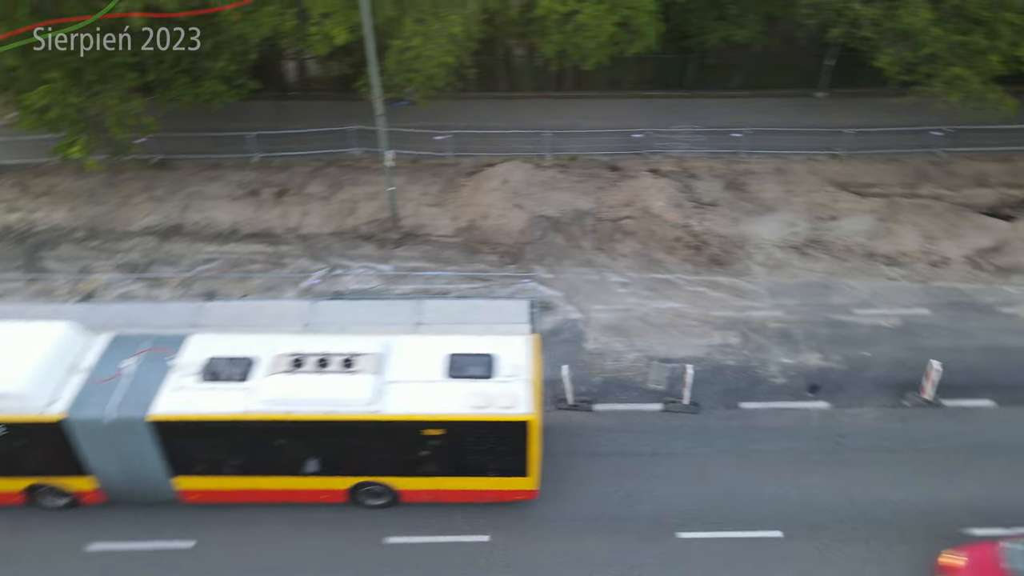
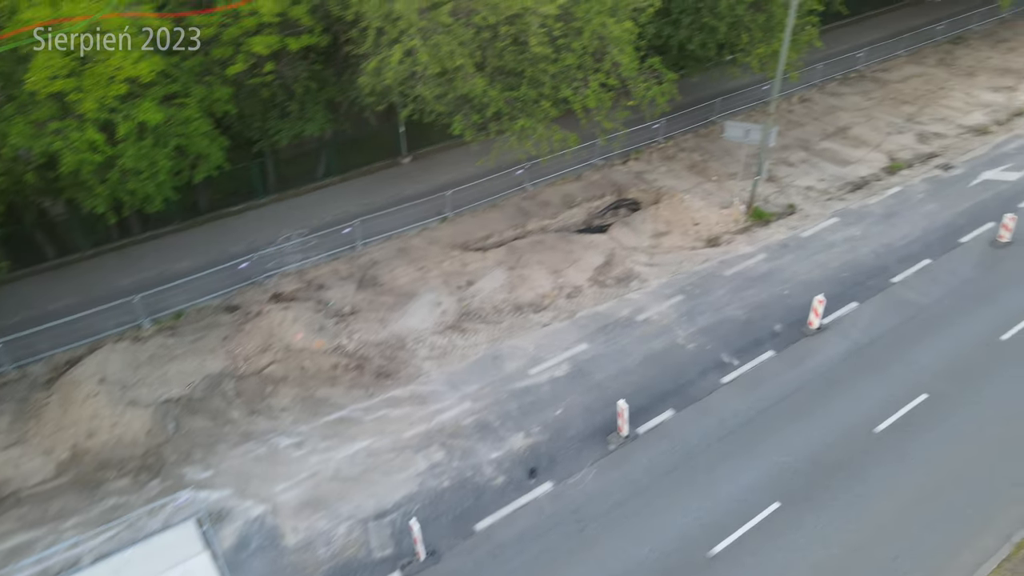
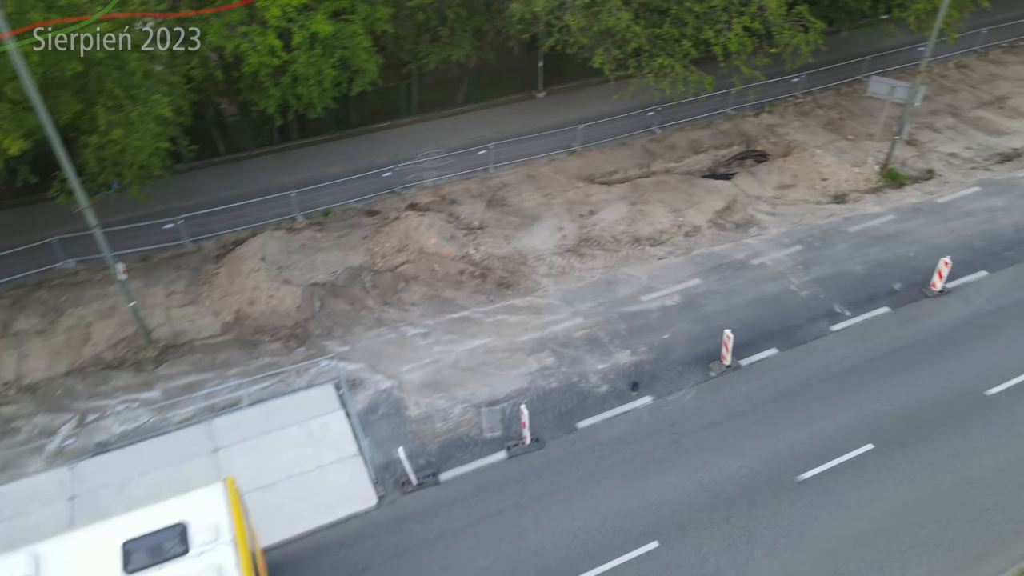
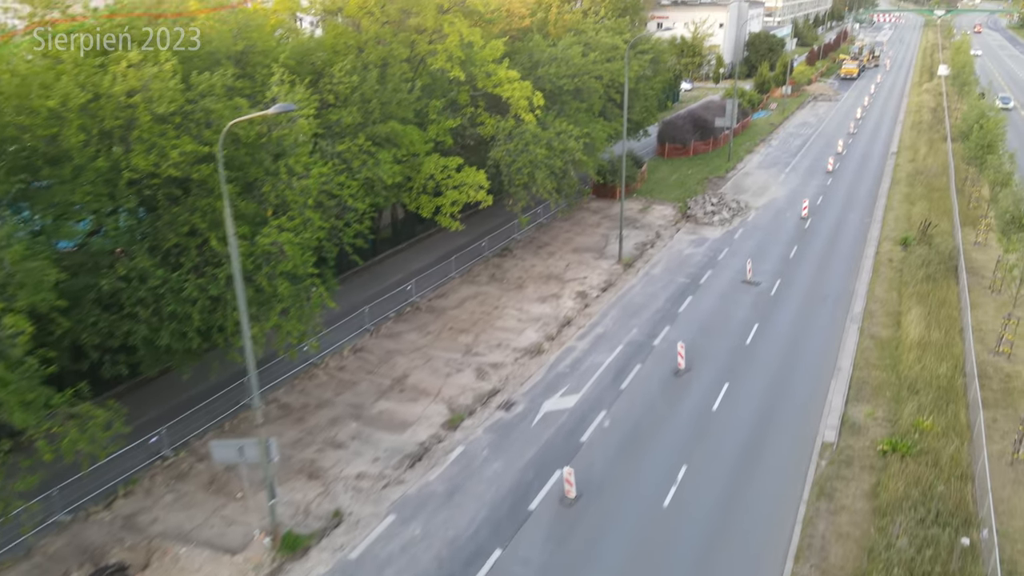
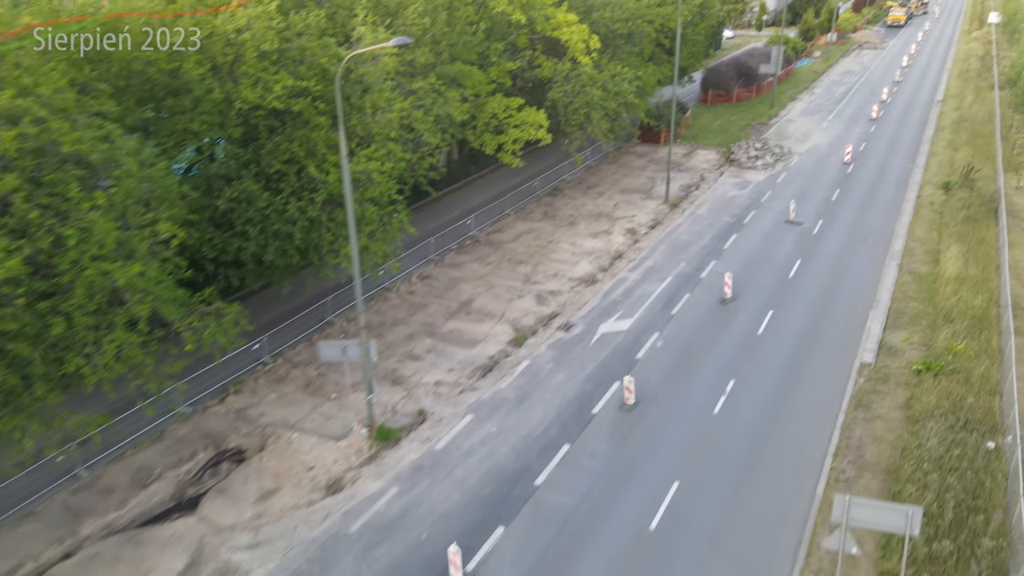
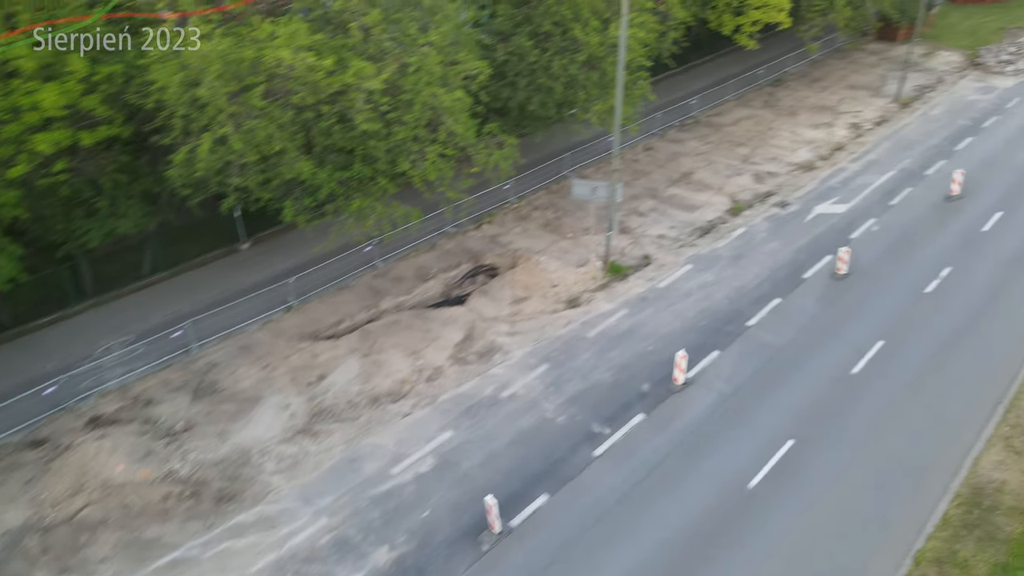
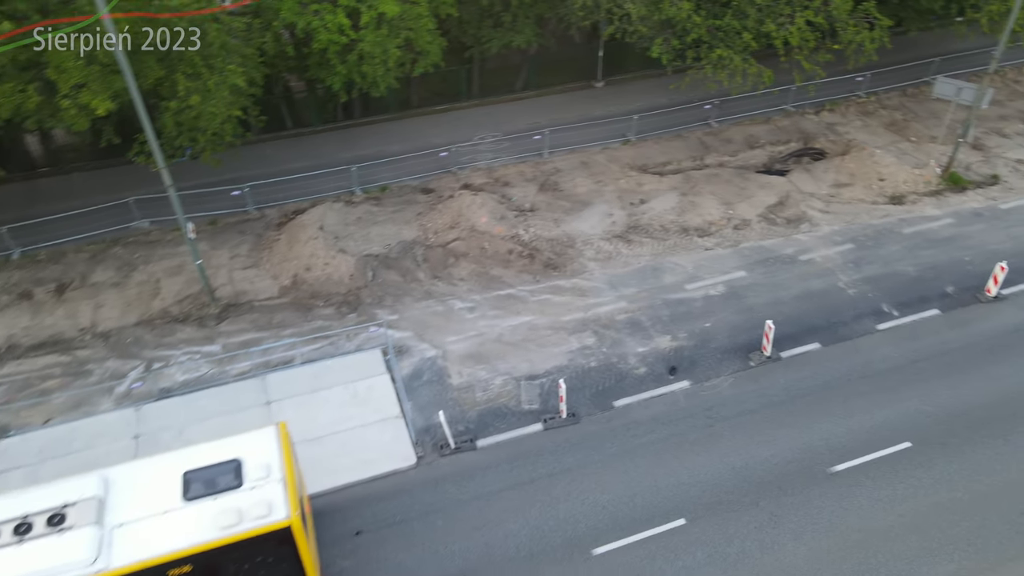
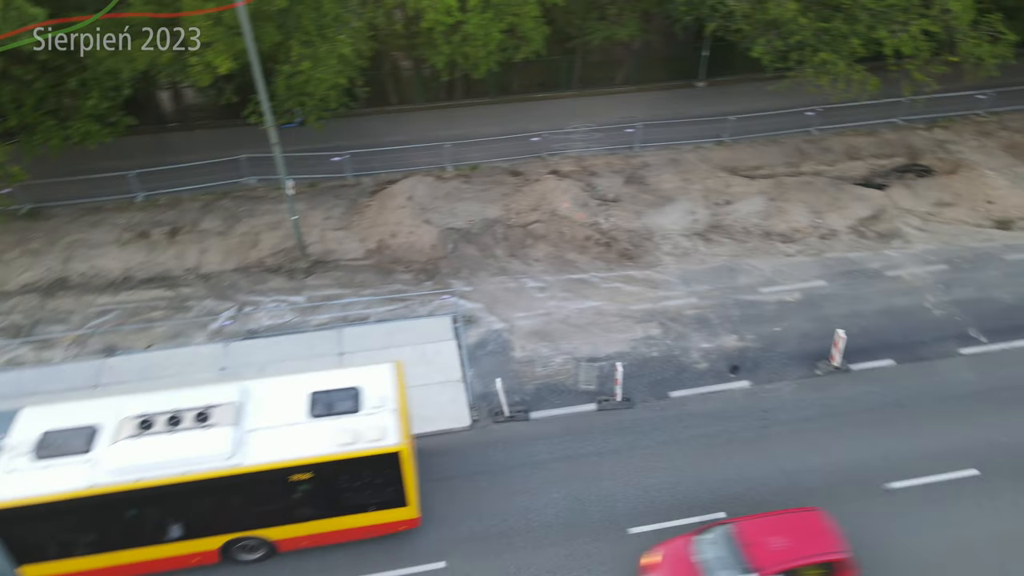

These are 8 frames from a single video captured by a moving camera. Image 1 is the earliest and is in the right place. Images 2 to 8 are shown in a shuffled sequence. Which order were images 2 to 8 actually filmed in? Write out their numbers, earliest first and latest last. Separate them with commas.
8, 7, 3, 2, 6, 5, 4
